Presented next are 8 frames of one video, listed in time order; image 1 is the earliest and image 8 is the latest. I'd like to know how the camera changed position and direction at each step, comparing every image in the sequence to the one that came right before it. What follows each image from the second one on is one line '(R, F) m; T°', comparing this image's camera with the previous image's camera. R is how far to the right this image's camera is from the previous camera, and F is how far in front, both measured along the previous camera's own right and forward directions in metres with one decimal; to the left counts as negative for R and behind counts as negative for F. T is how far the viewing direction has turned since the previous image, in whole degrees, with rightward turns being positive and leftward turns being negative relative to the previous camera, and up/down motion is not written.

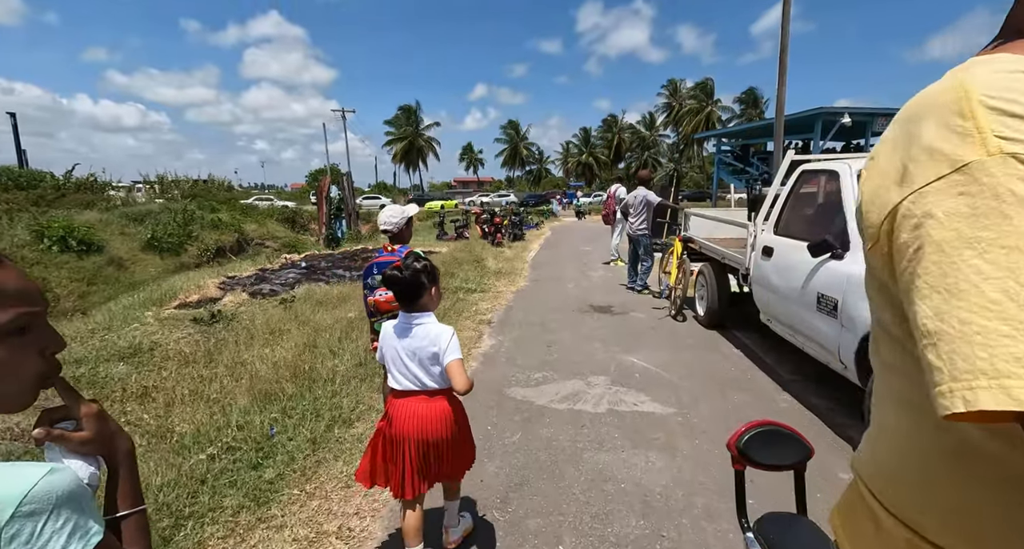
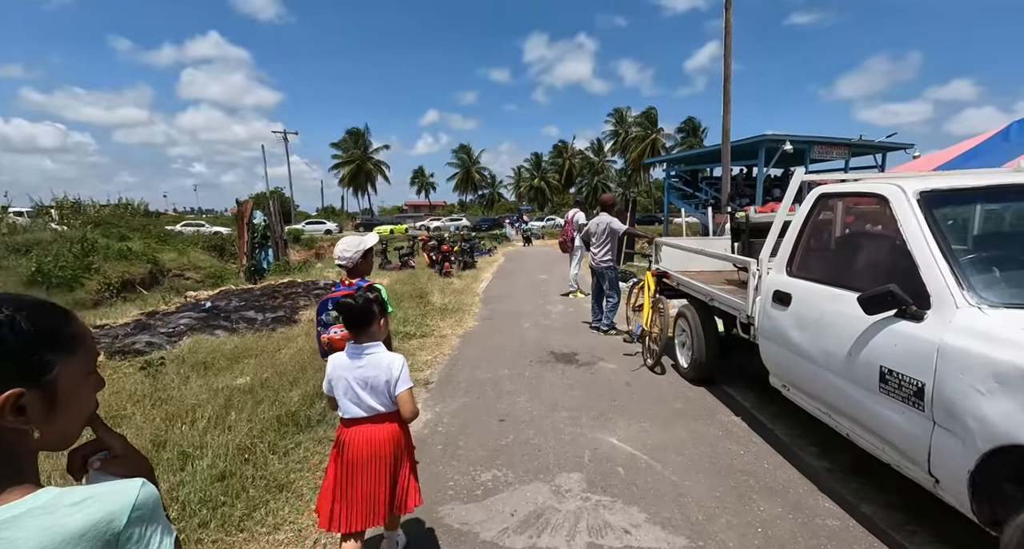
(+0.1, +1.2) m; +5°
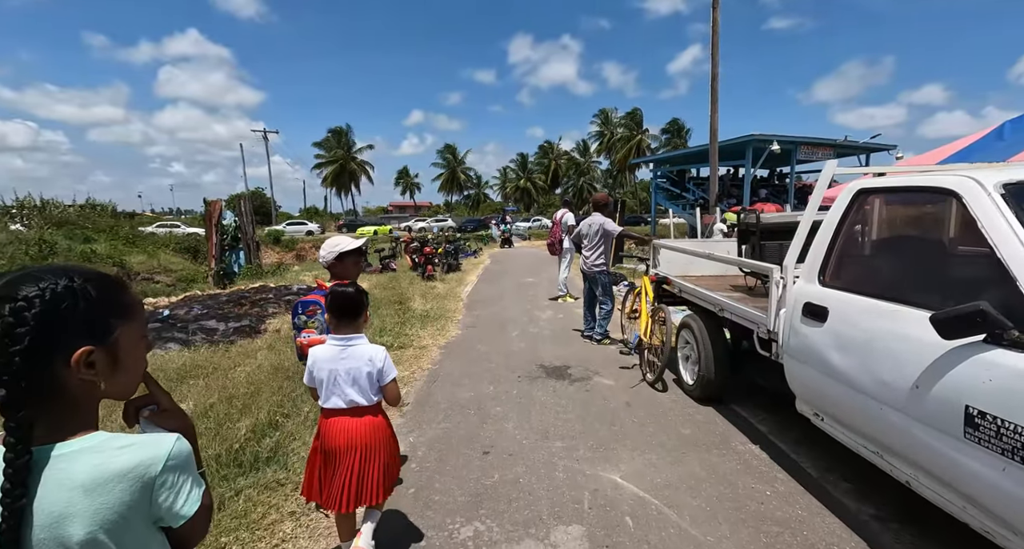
(0.0, +0.5) m; +2°
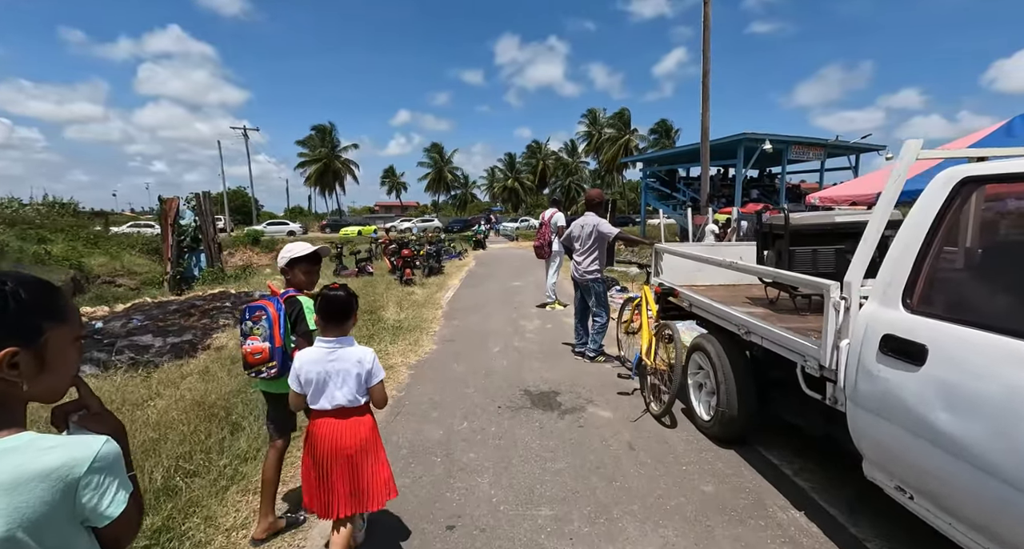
(+0.1, +0.8) m; +1°
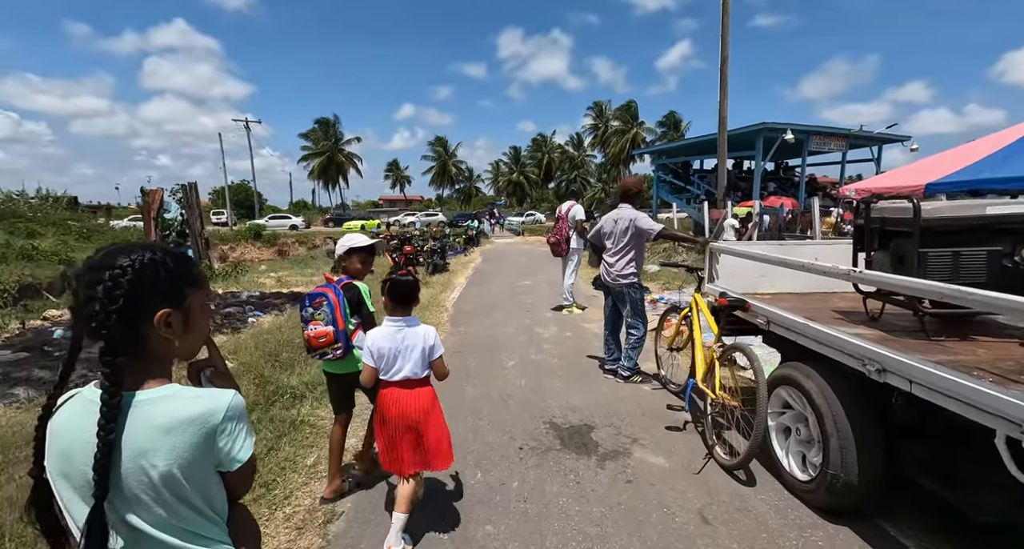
(-0.2, +0.9) m; 0°
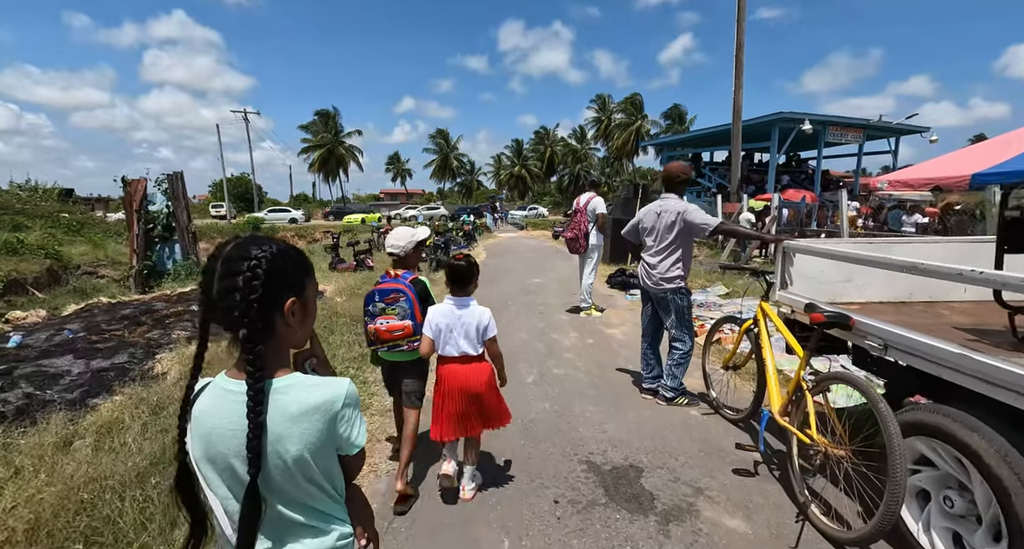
(-0.2, +0.8) m; 0°
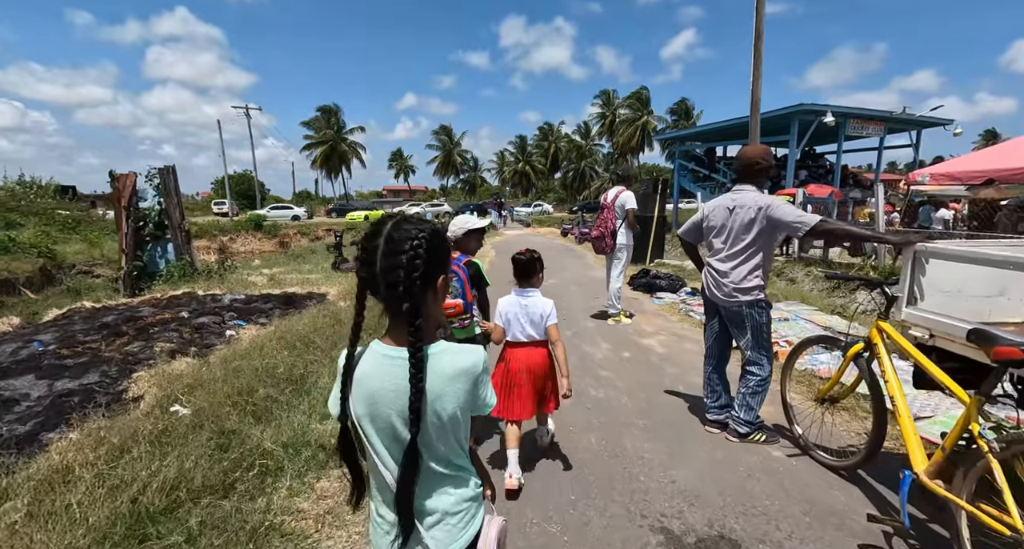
(-0.3, +0.7) m; 0°
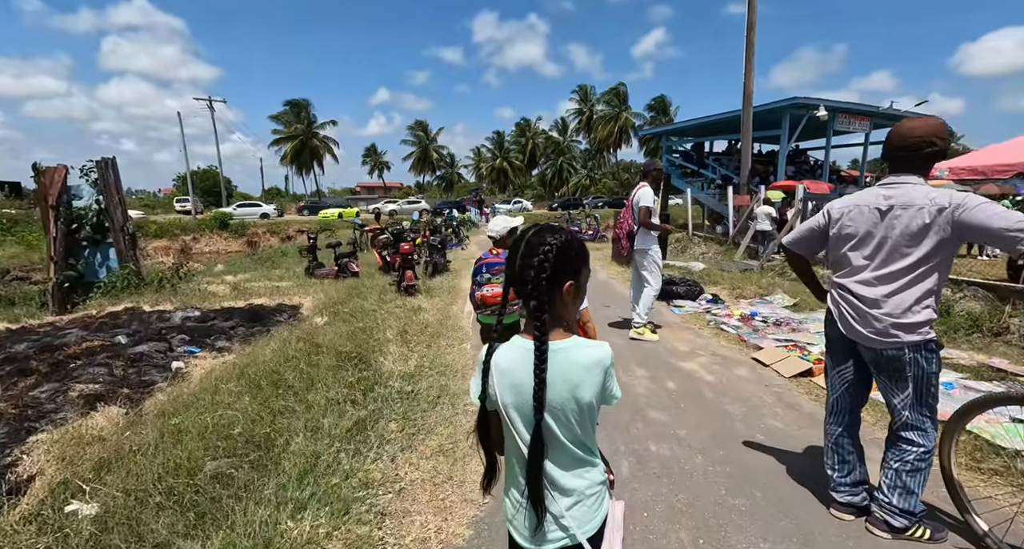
(-0.4, +1.1) m; +3°
